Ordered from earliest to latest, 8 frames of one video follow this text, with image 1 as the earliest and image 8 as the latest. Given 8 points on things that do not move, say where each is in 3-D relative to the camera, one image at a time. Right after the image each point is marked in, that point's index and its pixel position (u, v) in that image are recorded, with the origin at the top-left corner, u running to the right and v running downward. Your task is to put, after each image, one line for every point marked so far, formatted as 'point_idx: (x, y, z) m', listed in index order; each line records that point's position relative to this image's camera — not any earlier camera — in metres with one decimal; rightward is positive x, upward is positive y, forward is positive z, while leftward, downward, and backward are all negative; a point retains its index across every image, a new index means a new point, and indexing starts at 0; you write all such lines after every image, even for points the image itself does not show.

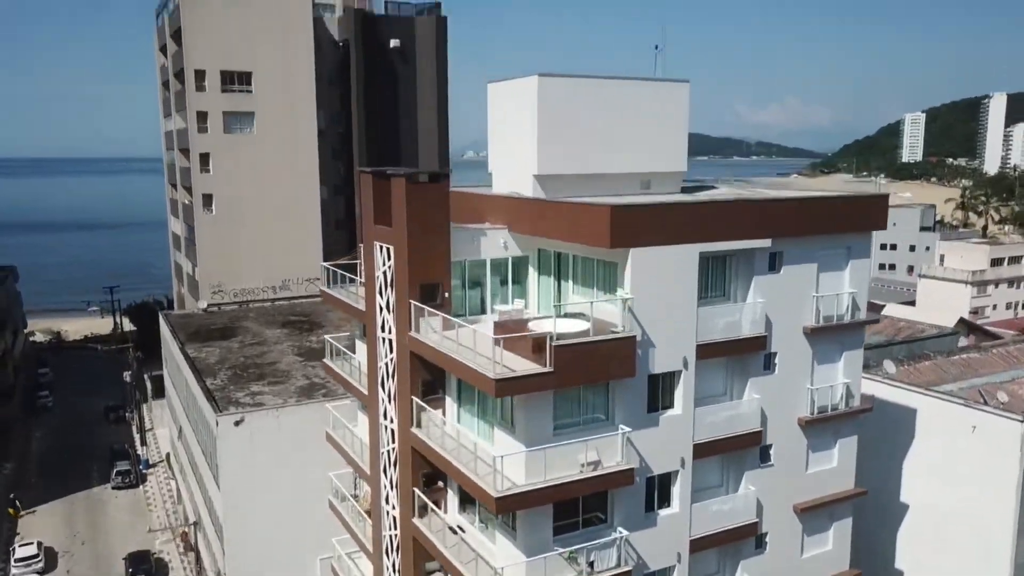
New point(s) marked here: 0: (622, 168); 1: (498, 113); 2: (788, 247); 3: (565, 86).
0: (+1.6, +1.7, +11.1) m
1: (-0.2, +2.6, +11.3) m
2: (+3.6, +0.5, +9.9) m
3: (+0.7, +2.7, +10.4) m
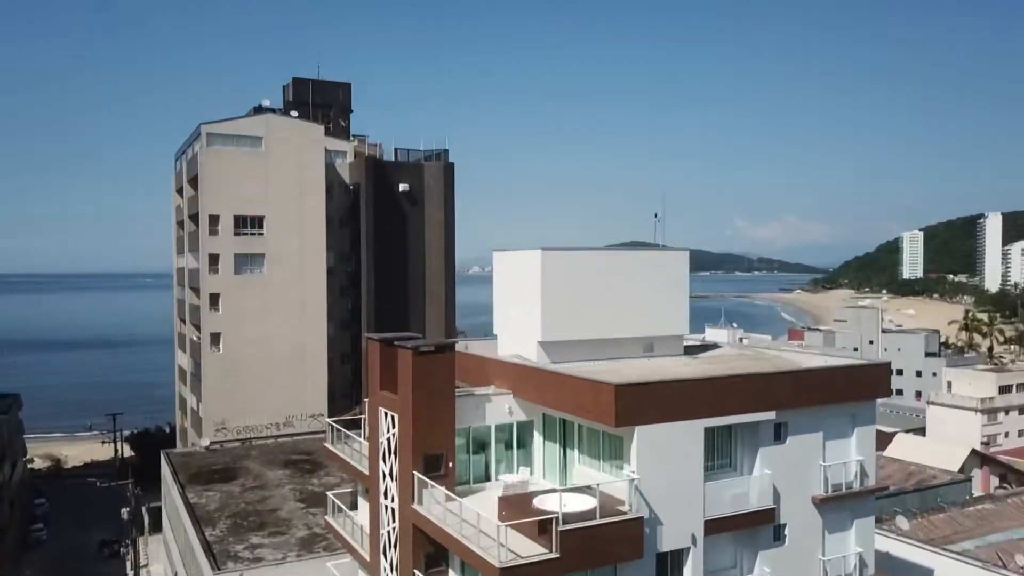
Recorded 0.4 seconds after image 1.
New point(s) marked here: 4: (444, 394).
0: (+1.7, -0.7, +11.3) m
1: (-0.2, +0.1, +11.6) m
2: (+3.7, -1.7, +10.0) m
3: (+0.8, +0.4, +10.8) m
4: (-0.9, -1.4, +9.9) m
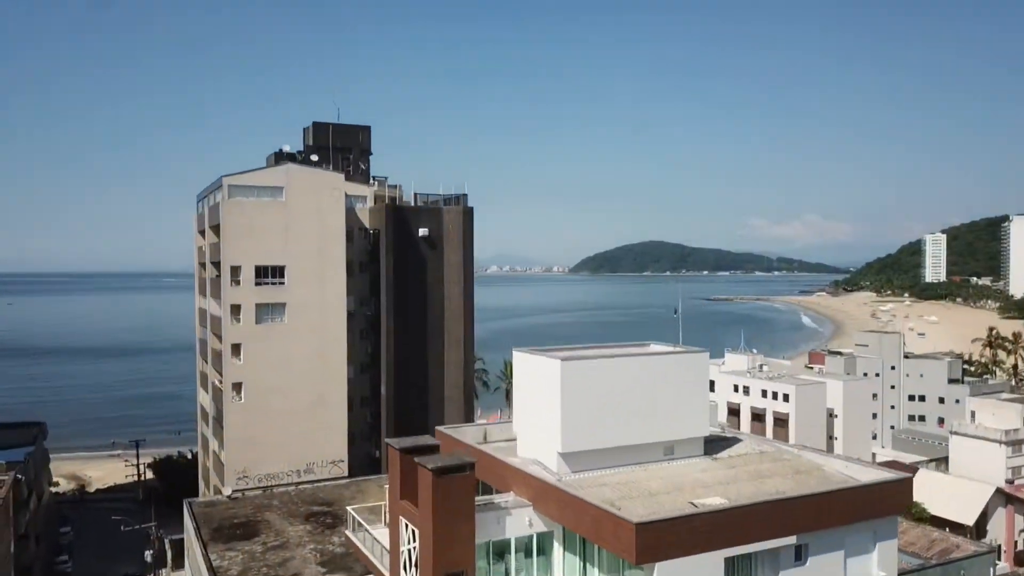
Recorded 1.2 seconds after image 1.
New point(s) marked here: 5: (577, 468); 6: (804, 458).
0: (+2.0, -2.3, +11.3) m
1: (+0.2, -1.4, +11.7) m
2: (+3.9, -3.3, +9.9) m
3: (+1.1, -1.1, +10.8) m
4: (-0.6, -2.9, +9.9) m
5: (+0.9, -2.6, +11.0) m
6: (+4.6, -2.7, +11.9) m
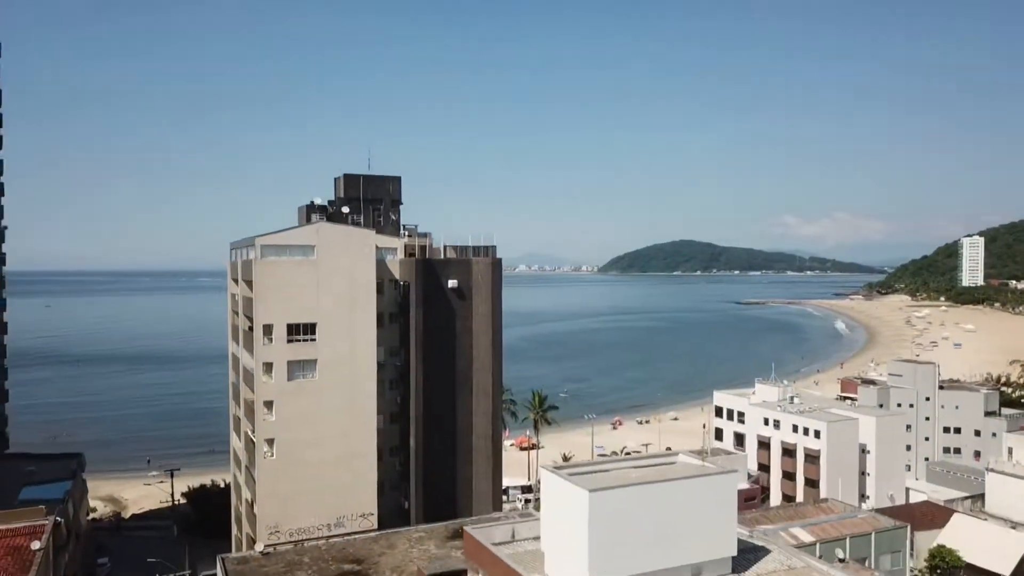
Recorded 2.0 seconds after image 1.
0: (+2.4, -4.1, +11.4) m
1: (+0.6, -3.3, +11.8) m
2: (+4.3, -5.1, +9.9) m
3: (+1.5, -3.0, +10.9) m
4: (-0.3, -4.8, +10.0) m
5: (+1.3, -4.5, +11.1) m
6: (+5.0, -4.5, +11.9) m
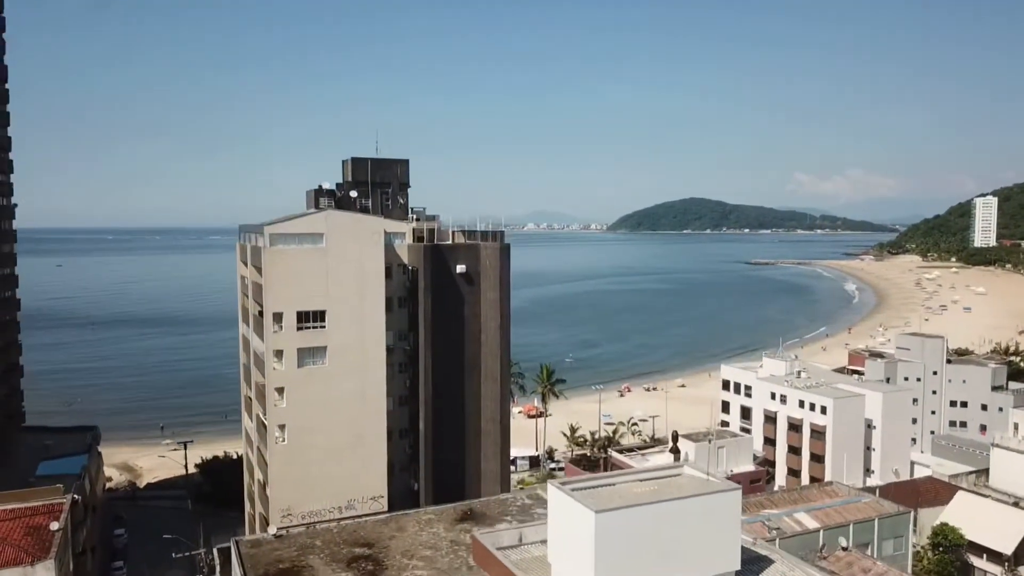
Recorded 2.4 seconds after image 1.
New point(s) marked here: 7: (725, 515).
0: (+2.5, -4.4, +11.6) m
1: (+0.7, -3.6, +11.9) m
2: (+4.4, -5.5, +10.1) m
3: (+1.6, -3.4, +11.0) m
4: (-0.2, -5.2, +10.3) m
5: (+1.5, -4.8, +11.3) m
6: (+5.1, -4.8, +12.1) m
7: (+3.3, -3.6, +11.7) m
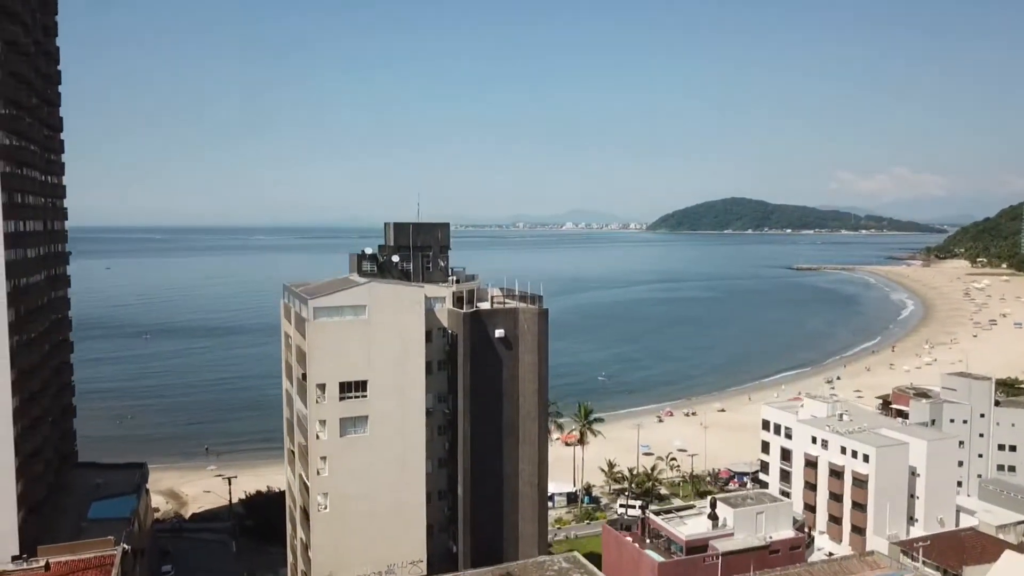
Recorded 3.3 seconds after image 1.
0: (+3.1, -6.8, +11.6) m
1: (+1.3, -5.9, +12.1) m
2: (+4.9, -7.9, +10.1) m
3: (+2.2, -5.7, +11.2) m
4: (+0.4, -7.5, +10.5) m
5: (+2.0, -7.2, +11.5) m
6: (+5.8, -7.2, +12.0) m
7: (+4.0, -5.9, +11.7) m
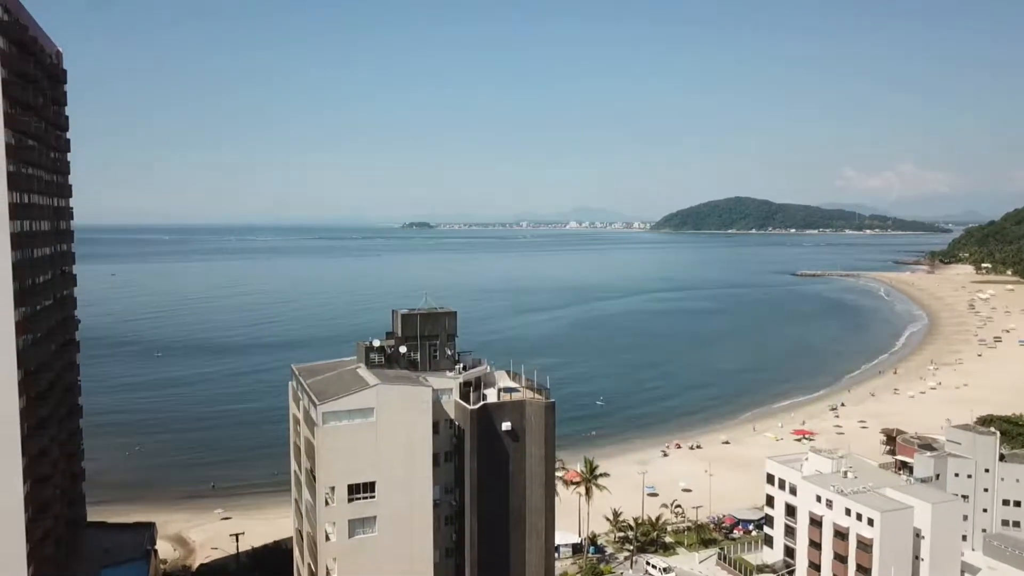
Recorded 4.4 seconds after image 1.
0: (+3.3, -10.2, +11.8) m
1: (+1.5, -9.3, +12.3) m
2: (+5.1, -11.3, +10.3) m
3: (+2.3, -9.1, +11.3) m
4: (+0.5, -10.9, +10.7) m
5: (+2.2, -10.5, +11.6) m
6: (+5.9, -10.6, +12.2) m
7: (+4.1, -9.3, +11.9) m
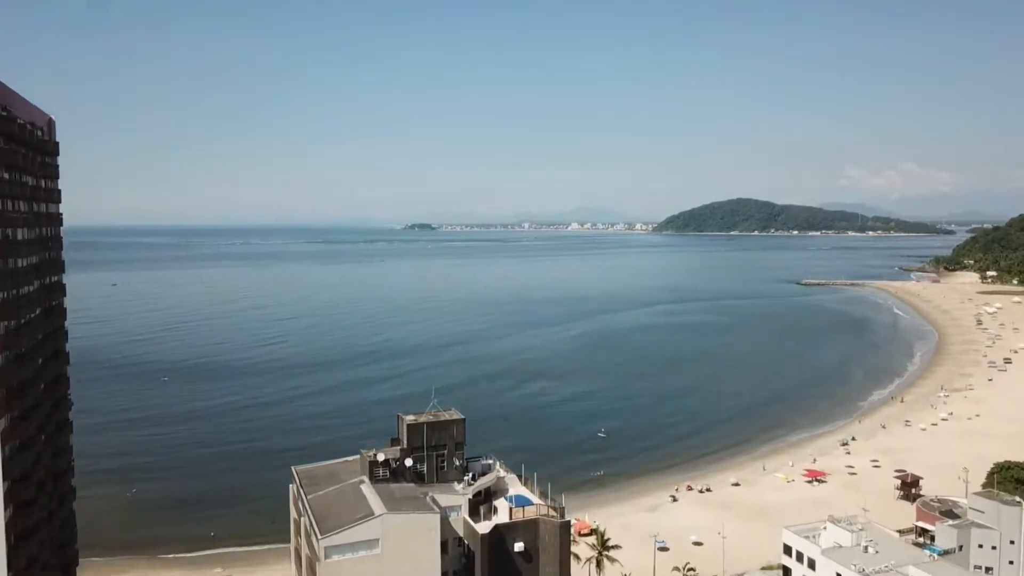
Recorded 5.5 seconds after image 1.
0: (+3.7, -14.0, +10.3) m
1: (+1.9, -13.1, +10.8) m
2: (+5.5, -15.1, +8.8) m
3: (+2.7, -12.9, +9.9) m
4: (+0.9, -14.7, +9.2) m
5: (+2.6, -14.3, +10.2) m
6: (+6.3, -14.4, +10.7) m
7: (+4.5, -13.1, +10.4) m
